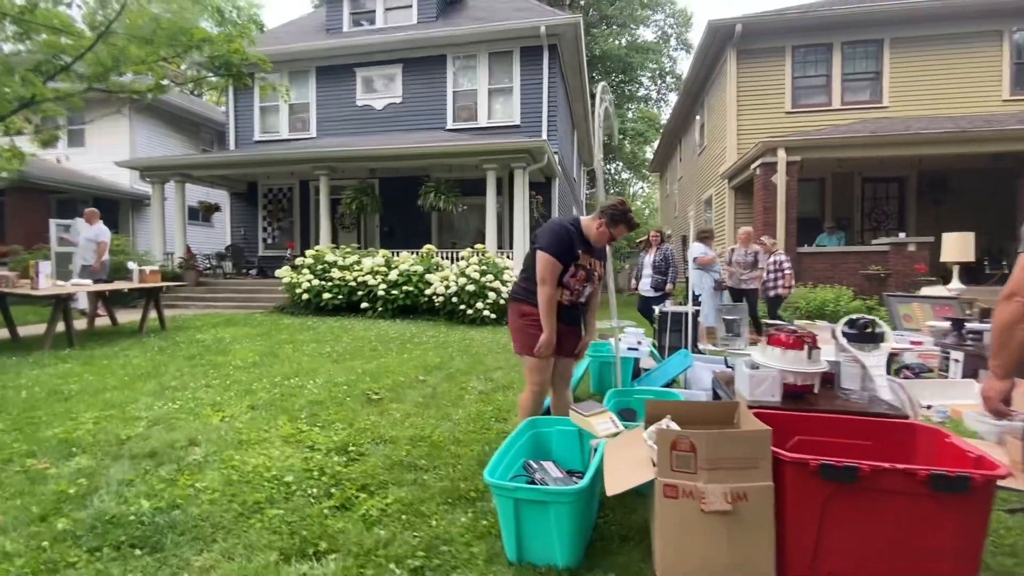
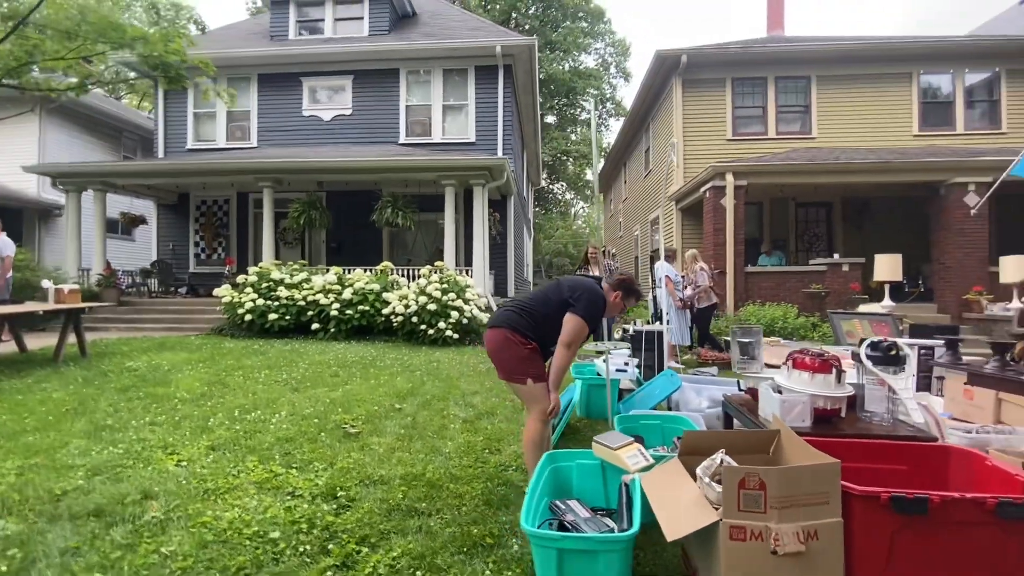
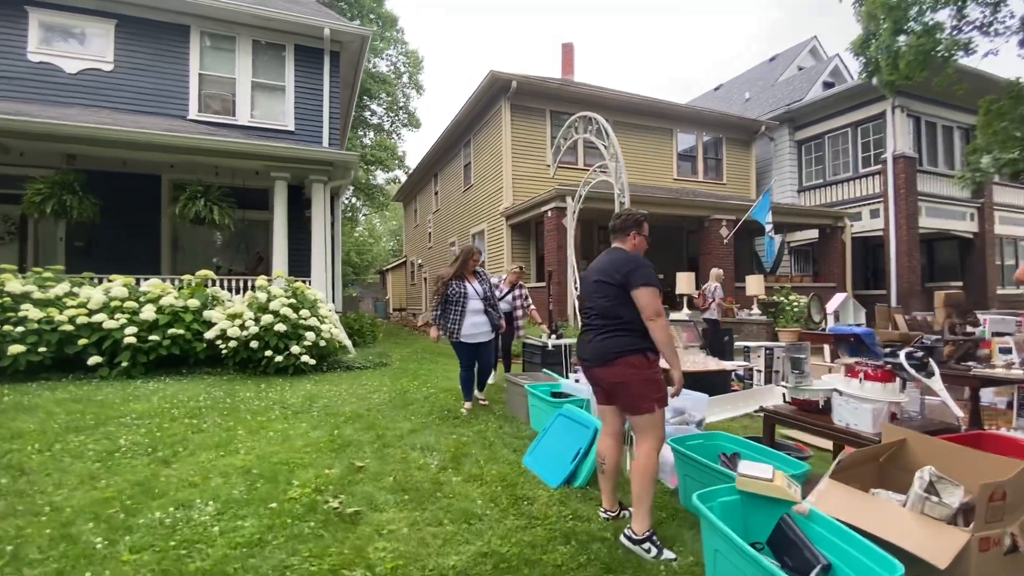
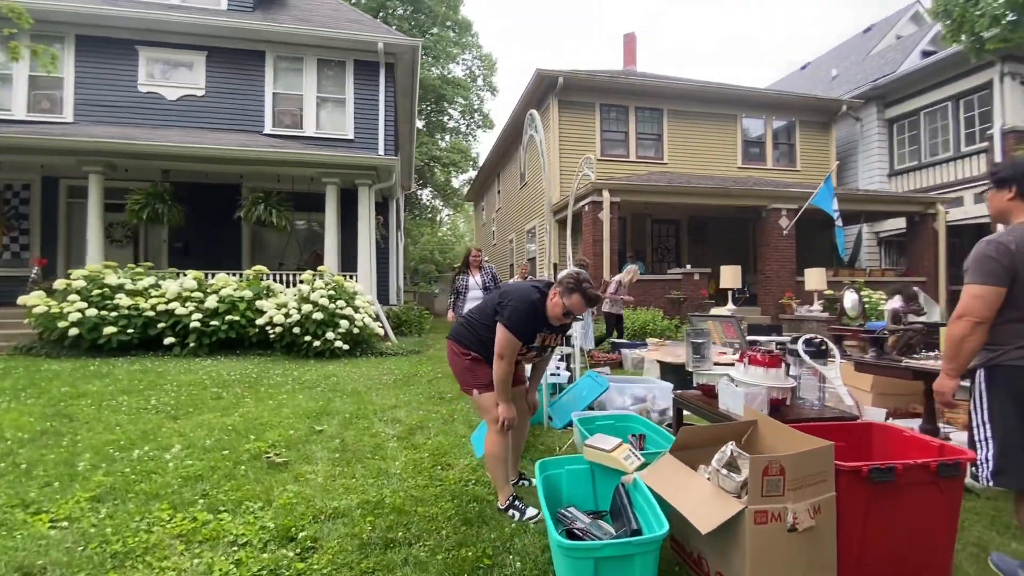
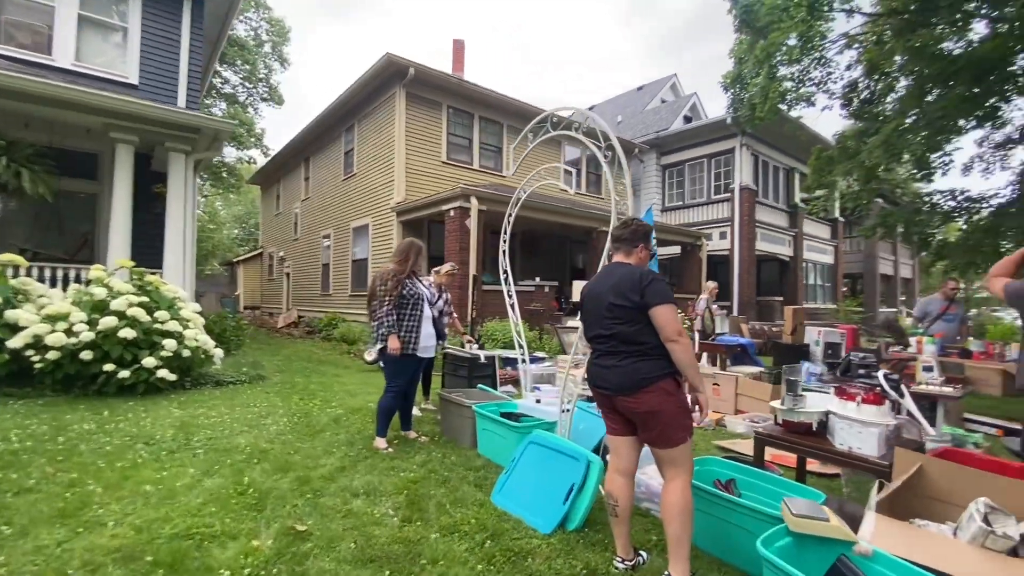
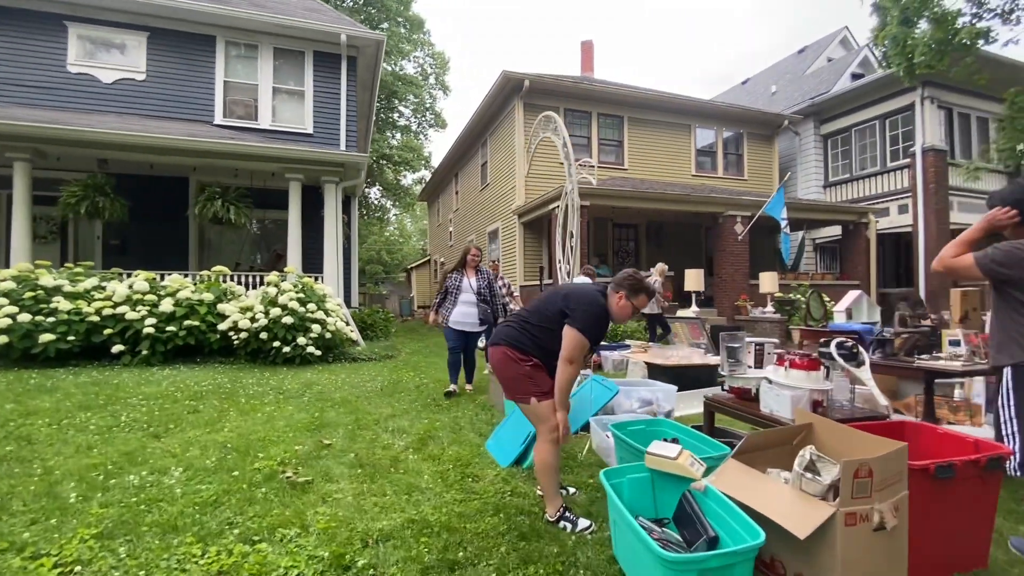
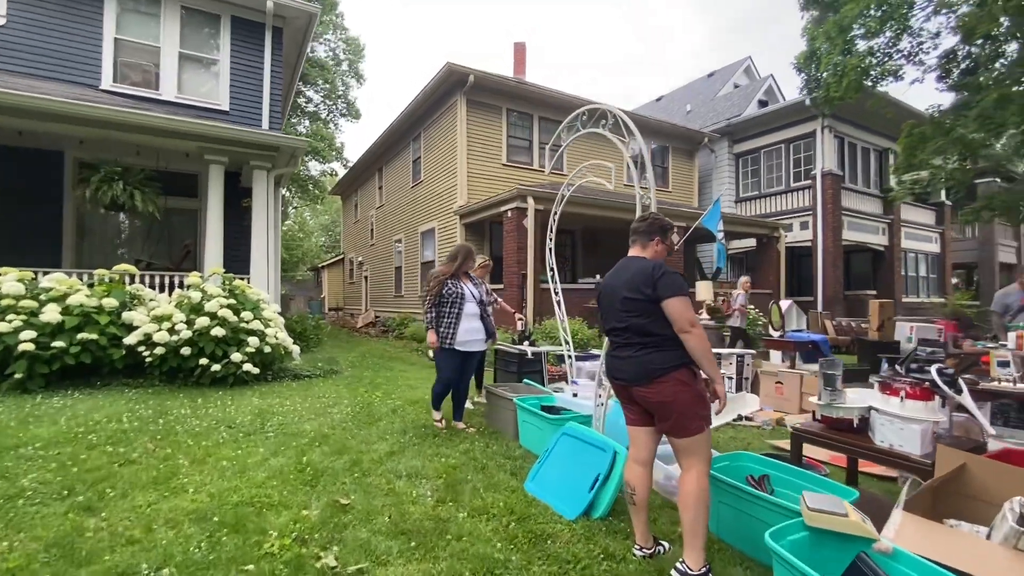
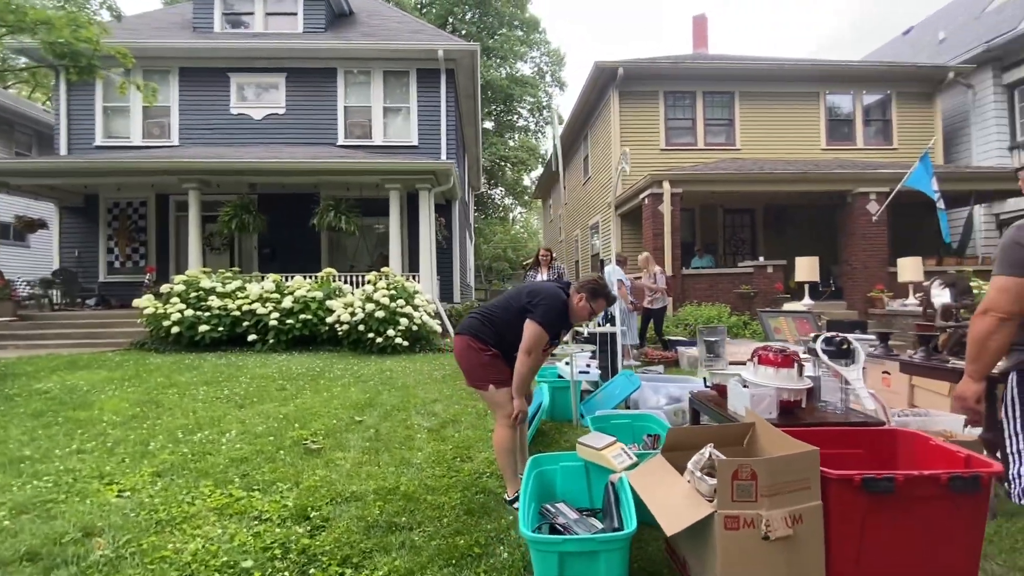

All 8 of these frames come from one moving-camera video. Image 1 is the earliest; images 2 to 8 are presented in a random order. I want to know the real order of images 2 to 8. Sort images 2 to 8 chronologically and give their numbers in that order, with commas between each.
2, 8, 4, 6, 3, 7, 5
